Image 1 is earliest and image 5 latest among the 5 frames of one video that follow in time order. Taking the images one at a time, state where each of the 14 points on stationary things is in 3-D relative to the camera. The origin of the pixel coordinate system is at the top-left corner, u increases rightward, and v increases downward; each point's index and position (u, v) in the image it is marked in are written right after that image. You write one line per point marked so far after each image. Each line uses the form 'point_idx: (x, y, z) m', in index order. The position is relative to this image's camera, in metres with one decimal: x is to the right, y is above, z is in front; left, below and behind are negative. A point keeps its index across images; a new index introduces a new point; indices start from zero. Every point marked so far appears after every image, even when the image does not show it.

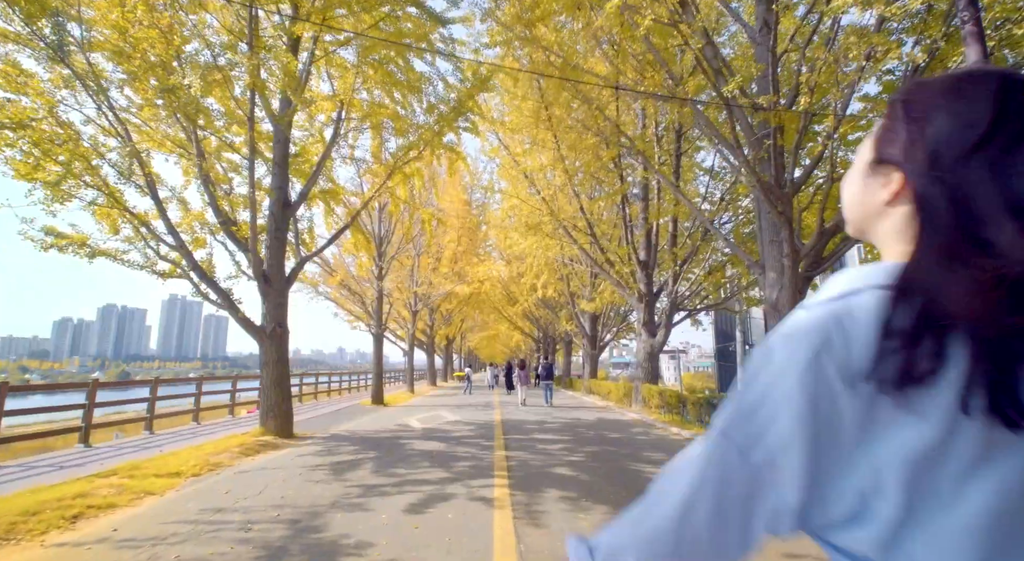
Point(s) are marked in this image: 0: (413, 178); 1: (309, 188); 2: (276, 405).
0: (-2.3, +2.3, +12.1) m
1: (-3.6, +1.7, +9.5) m
2: (-3.7, -2.0, +8.3) m
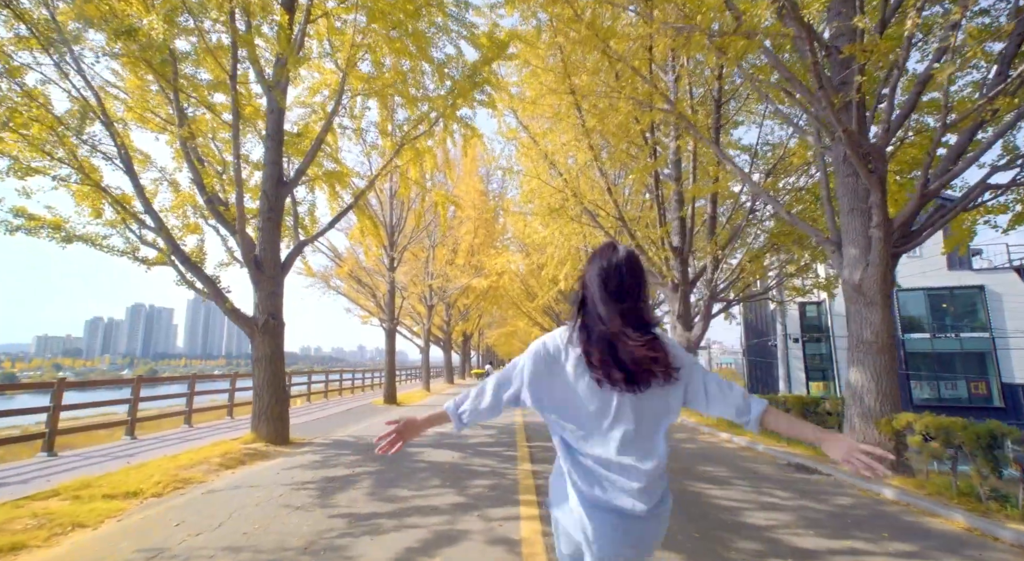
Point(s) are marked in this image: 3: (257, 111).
0: (-1.8, +2.6, +11.0) m
1: (-3.3, +1.9, +8.5) m
2: (-3.4, -1.8, +7.4) m
3: (-3.9, +2.6, +8.0) m
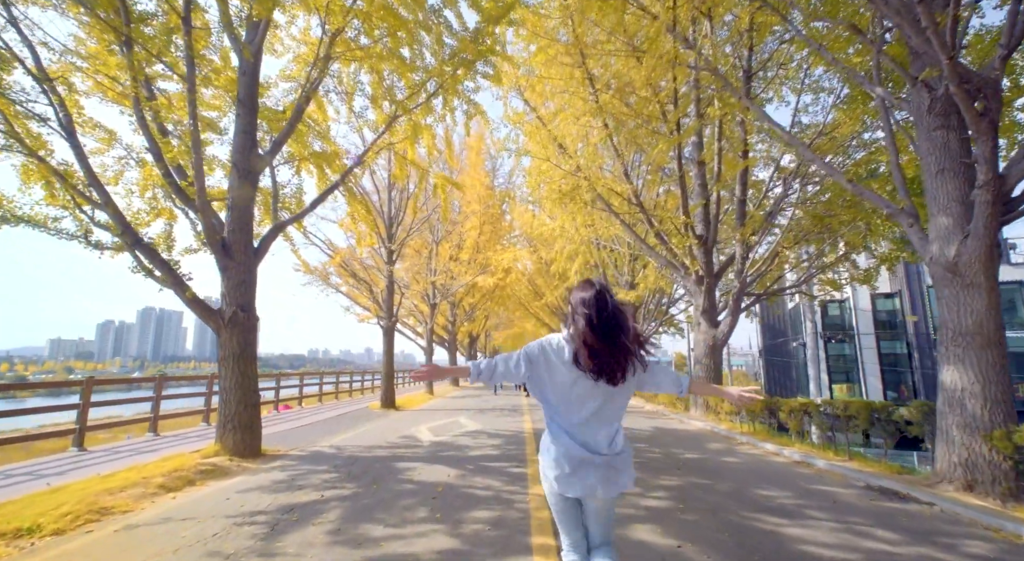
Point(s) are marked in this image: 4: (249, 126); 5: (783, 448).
0: (-1.7, +2.7, +10.0) m
1: (-3.2, +2.0, +7.5) m
2: (-3.3, -1.6, +6.3) m
3: (-3.8, +2.7, +7.0) m
4: (-3.4, +2.0, +6.9) m
5: (+3.3, -2.0, +6.5) m
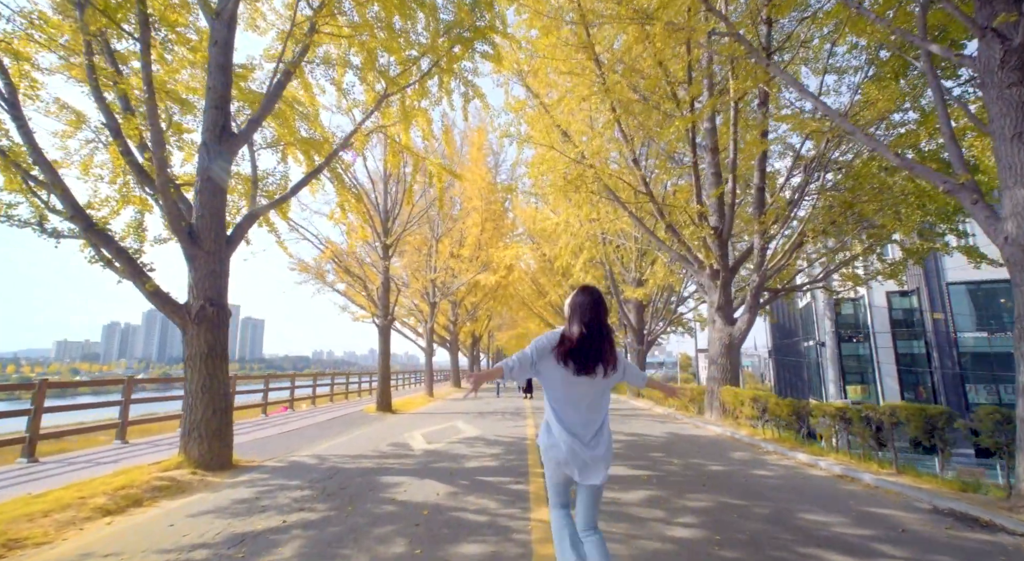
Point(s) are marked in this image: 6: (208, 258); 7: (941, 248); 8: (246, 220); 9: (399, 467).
0: (-1.7, +2.8, +9.3) m
1: (-3.2, +2.1, +6.8) m
2: (-3.3, -1.5, +5.6) m
3: (-3.8, +2.8, +6.3) m
4: (-3.4, +2.1, +6.2) m
5: (+3.3, -1.9, +5.8) m
6: (-3.4, +0.3, +6.0) m
7: (+8.2, +0.6, +10.1) m
8: (-3.3, +0.7, +6.7) m
9: (-1.2, -2.0, +5.7) m
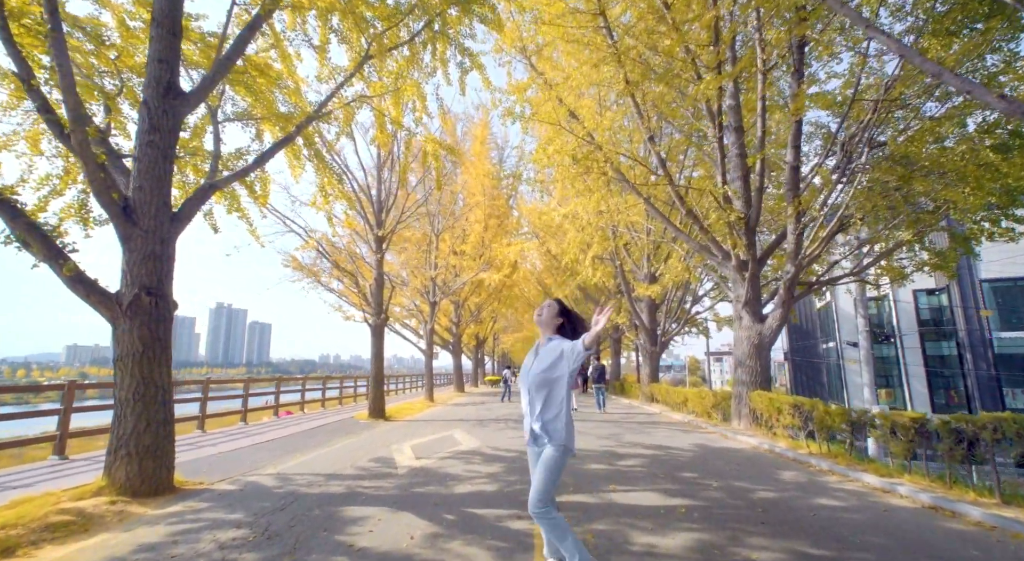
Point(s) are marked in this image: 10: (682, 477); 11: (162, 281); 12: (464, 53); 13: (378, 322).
0: (-1.6, +2.9, +8.3) m
1: (-3.2, +2.3, +5.8) m
2: (-3.3, -1.4, +4.6) m
3: (-3.8, +3.0, +5.3) m
4: (-3.4, +2.2, +5.2) m
5: (+3.3, -1.8, +4.7) m
6: (-3.4, +0.4, +5.0) m
7: (+8.2, +0.8, +9.0) m
8: (-3.3, +0.9, +5.7) m
9: (-1.2, -1.8, +4.6) m
10: (+1.6, -1.9, +5.0) m
11: (-3.3, 0.0, +5.0) m
12: (-0.8, +3.8, +8.7) m
13: (-3.2, -1.0, +12.7) m
